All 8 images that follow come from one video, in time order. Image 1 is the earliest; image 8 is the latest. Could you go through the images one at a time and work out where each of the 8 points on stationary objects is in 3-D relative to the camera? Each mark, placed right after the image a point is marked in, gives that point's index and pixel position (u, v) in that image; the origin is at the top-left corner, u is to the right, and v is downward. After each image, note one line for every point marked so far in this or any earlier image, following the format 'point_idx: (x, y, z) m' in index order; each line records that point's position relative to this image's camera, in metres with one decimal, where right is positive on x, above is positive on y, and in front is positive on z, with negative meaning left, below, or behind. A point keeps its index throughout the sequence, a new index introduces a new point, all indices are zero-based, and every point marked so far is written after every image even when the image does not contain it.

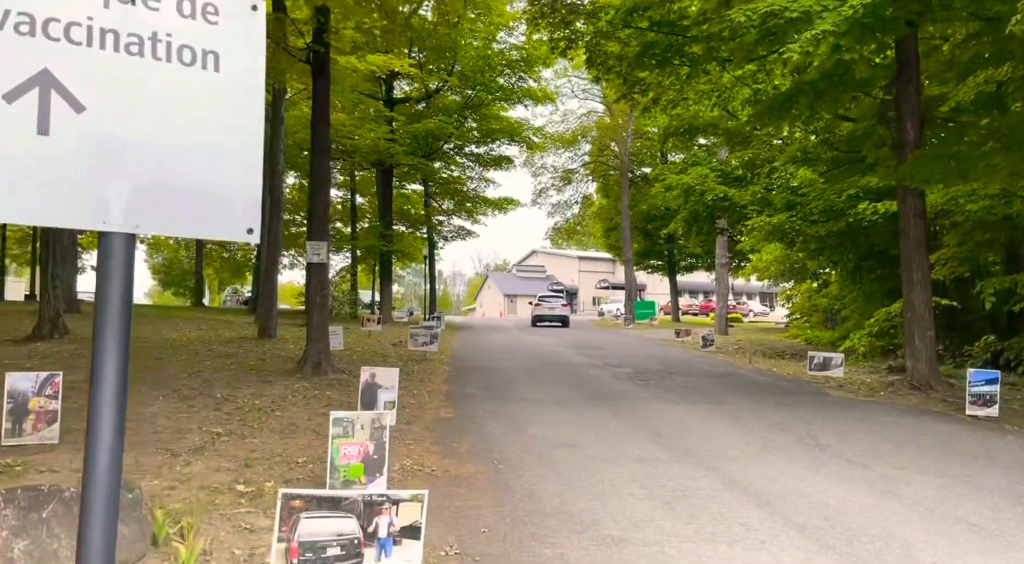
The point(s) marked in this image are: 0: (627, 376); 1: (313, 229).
0: (+1.6, -1.3, +11.7) m
1: (-2.2, +0.6, +9.5) m
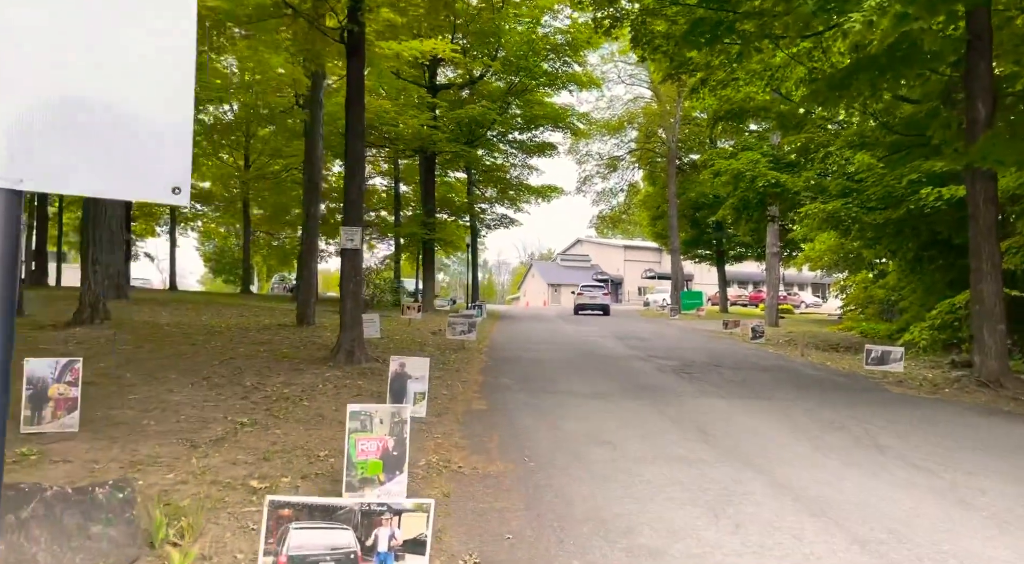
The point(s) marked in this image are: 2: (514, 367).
0: (+2.1, -1.1, +11.3) m
1: (-1.8, +0.7, +9.3) m
2: (0.0, -1.1, +10.9) m
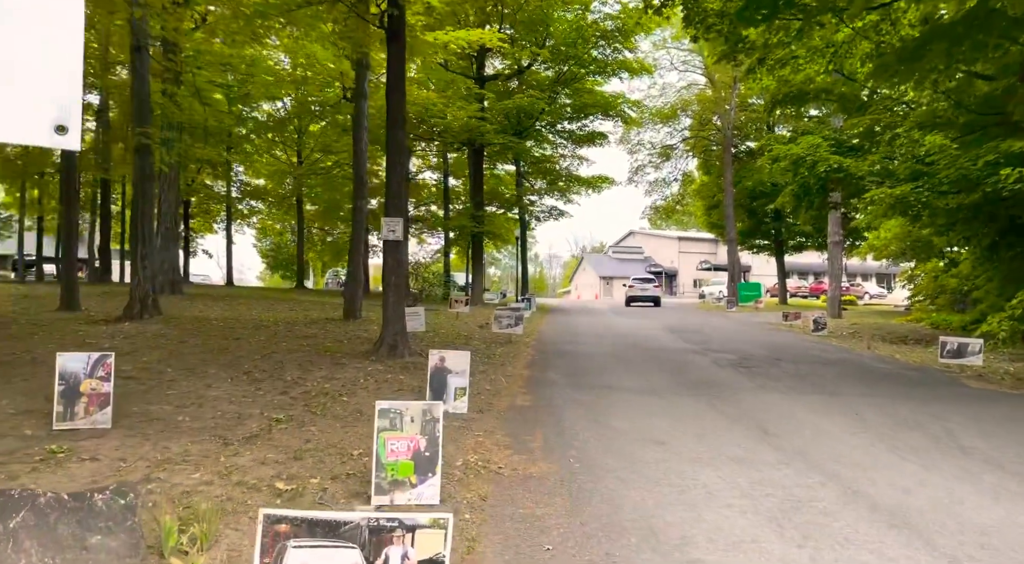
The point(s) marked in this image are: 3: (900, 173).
0: (+2.7, -1.0, +10.8) m
1: (-1.3, +0.8, +9.1) m
2: (+0.6, -1.0, +10.6) m
3: (+7.5, +2.1, +16.7) m
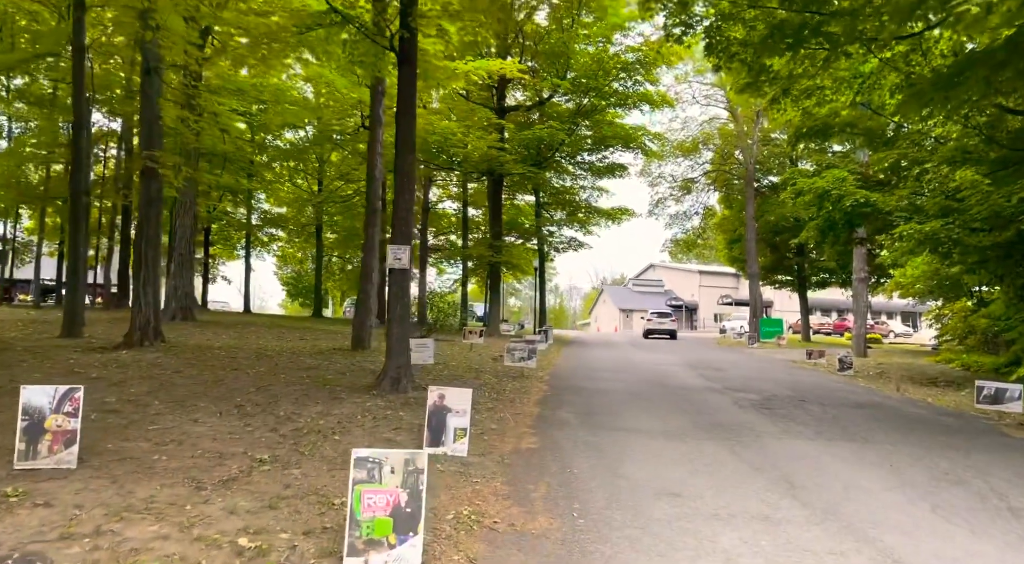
0: (+2.9, -1.4, +10.3) m
1: (-1.2, +0.5, +8.7) m
2: (+0.8, -1.4, +10.1) m
3: (+7.9, +1.4, +16.2) m
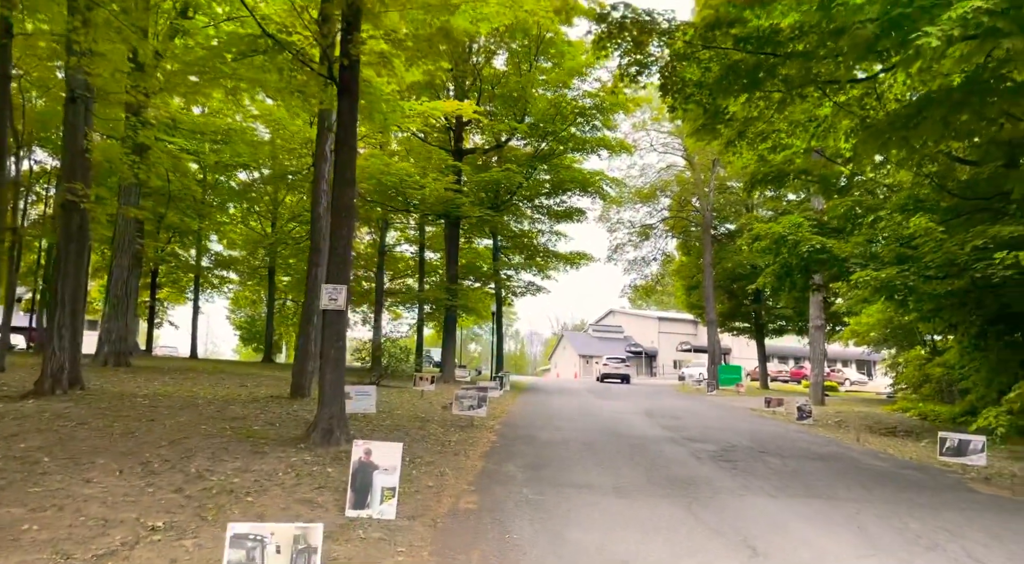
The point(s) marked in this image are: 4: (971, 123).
0: (+2.3, -2.0, +9.8) m
1: (-1.7, +0.1, +8.2) m
2: (+0.2, -1.9, +9.6) m
3: (+7.0, +0.5, +16.1) m
4: (+5.0, +1.7, +9.3) m
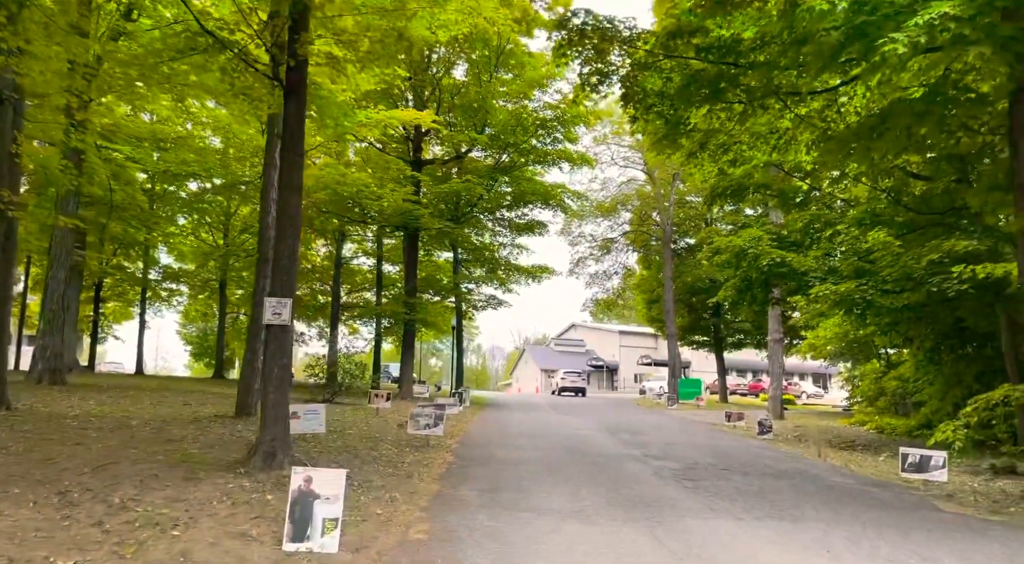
0: (+1.8, -2.1, +9.6) m
1: (-2.1, 0.0, +7.8) m
2: (-0.3, -2.0, +9.2) m
3: (+6.2, +0.2, +16.0) m
4: (+4.5, +1.6, +9.2) m
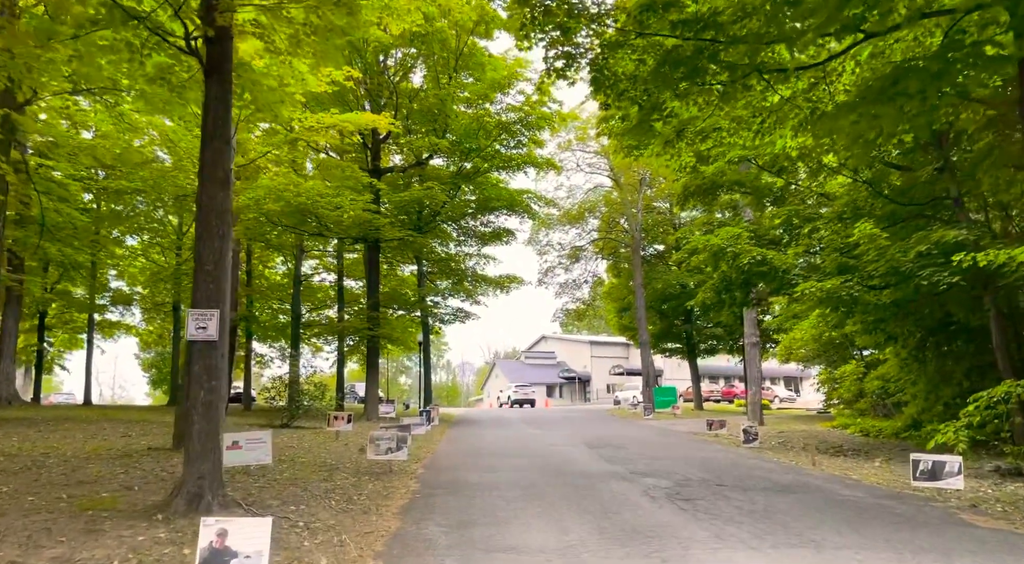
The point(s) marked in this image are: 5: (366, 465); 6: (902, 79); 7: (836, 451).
0: (+1.5, -2.1, +8.6) m
1: (-2.4, -0.1, +6.7) m
2: (-0.6, -2.1, +8.2) m
3: (+5.6, +0.3, +15.3) m
4: (+4.1, +1.7, +8.4) m
5: (-1.8, -2.3, +10.8) m
6: (+3.5, +1.8, +8.0) m
7: (+5.7, -3.0, +15.2) m
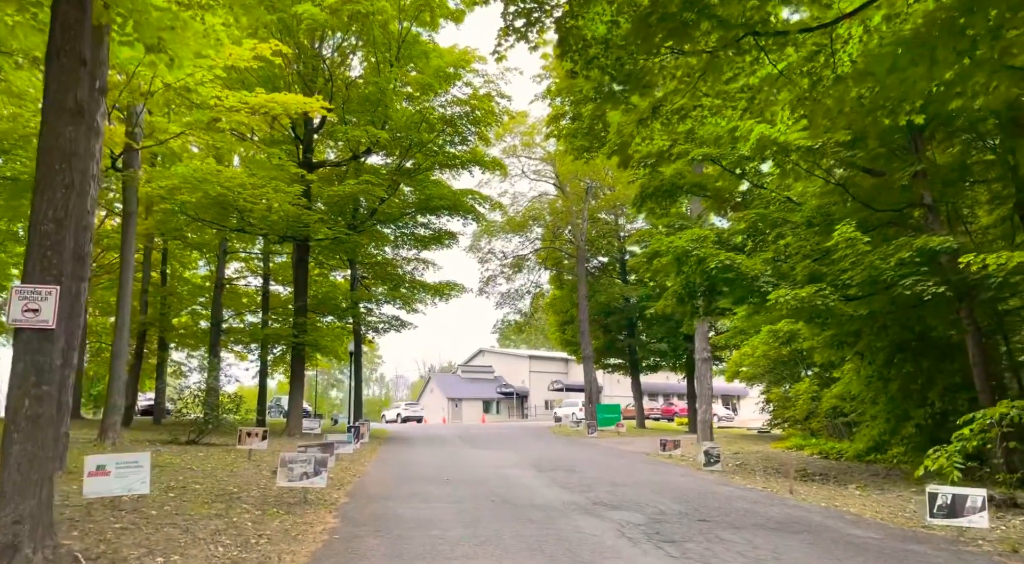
0: (+1.0, -2.0, +7.1) m
1: (-2.6, +0.1, +5.0) m
2: (-1.0, -2.0, +6.5) m
3: (+4.7, +0.1, +14.1) m
4: (+3.8, +1.7, +7.2) m
5: (-2.5, -2.2, +9.1) m
6: (+3.2, +1.8, +6.7) m
7: (+4.8, -3.1, +13.9) m
